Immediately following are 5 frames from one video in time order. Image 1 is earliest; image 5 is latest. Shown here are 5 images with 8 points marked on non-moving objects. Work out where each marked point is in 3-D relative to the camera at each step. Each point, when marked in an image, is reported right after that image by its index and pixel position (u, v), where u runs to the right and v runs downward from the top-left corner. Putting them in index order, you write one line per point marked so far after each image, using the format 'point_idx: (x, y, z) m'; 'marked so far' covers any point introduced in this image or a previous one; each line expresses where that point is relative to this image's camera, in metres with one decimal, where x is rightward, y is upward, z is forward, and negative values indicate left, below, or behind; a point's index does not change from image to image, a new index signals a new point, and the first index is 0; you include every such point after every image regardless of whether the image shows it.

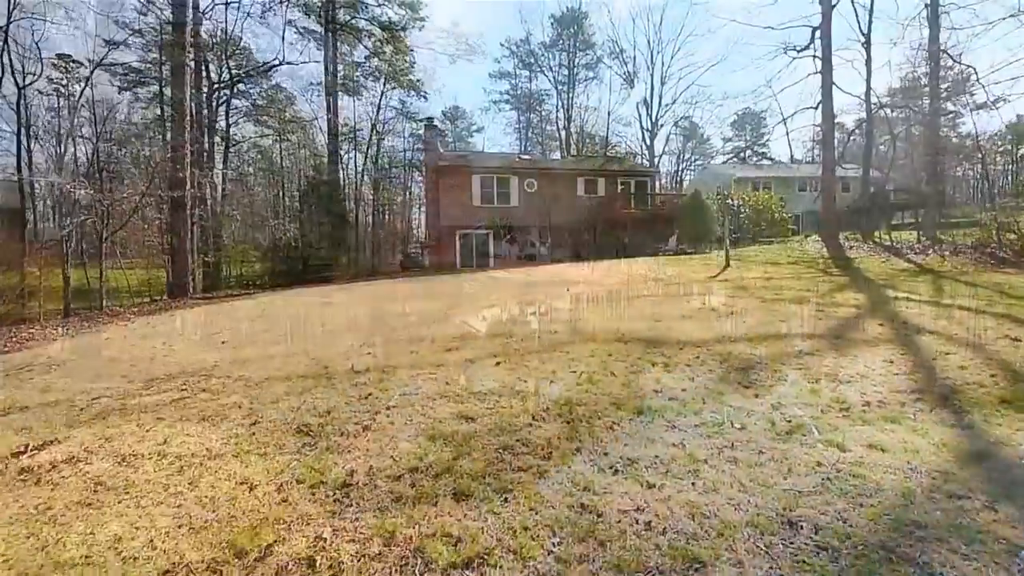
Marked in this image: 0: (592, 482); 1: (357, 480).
0: (+0.5, -1.2, +2.9) m
1: (-1.0, -1.3, +3.1) m
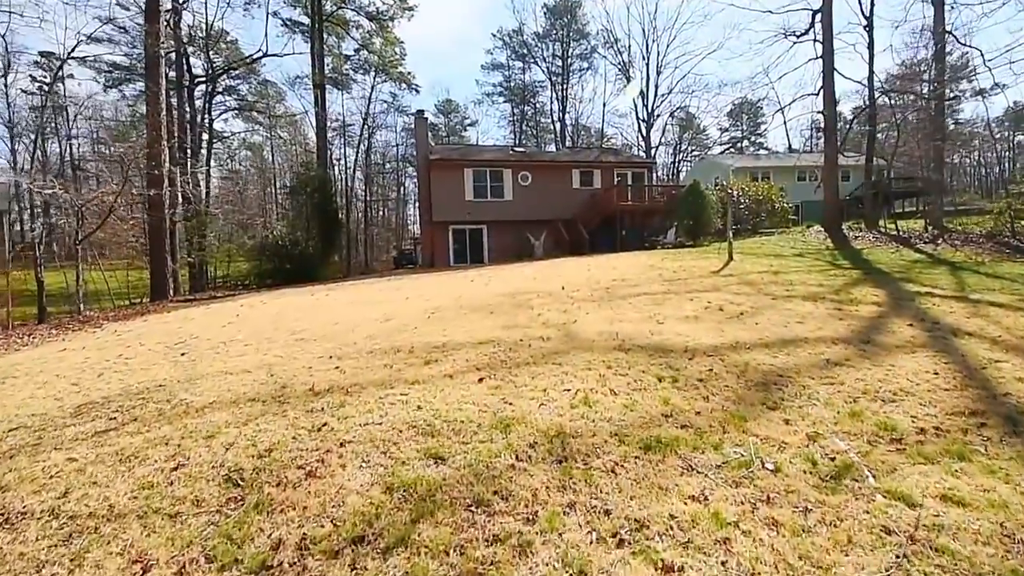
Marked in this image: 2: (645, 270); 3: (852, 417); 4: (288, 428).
0: (+0.4, -1.3, +2.2) m
1: (-1.2, -1.4, +2.4) m
2: (+3.5, +0.5, +12.0) m
3: (+2.6, -1.0, +3.5) m
4: (-1.8, -1.1, +3.7) m
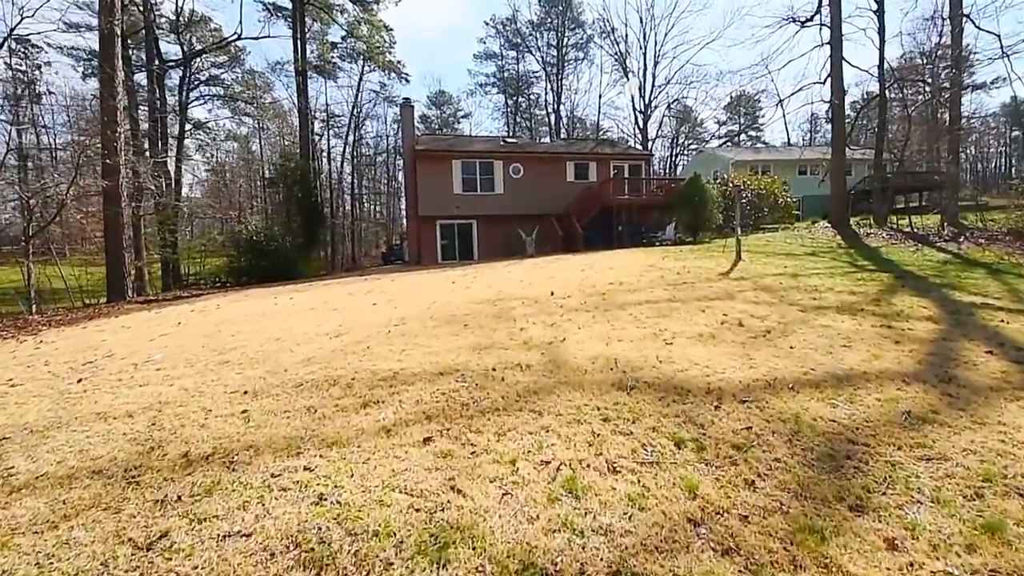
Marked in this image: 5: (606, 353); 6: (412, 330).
0: (+0.1, -1.5, +0.9) m
1: (-1.4, -1.6, +1.0) m
2: (+3.1, +0.4, +10.7) m
3: (+2.3, -1.2, +2.2) m
4: (-2.1, -1.3, +2.4) m
5: (+1.0, -0.7, +5.1) m
6: (-1.4, -0.6, +6.6) m
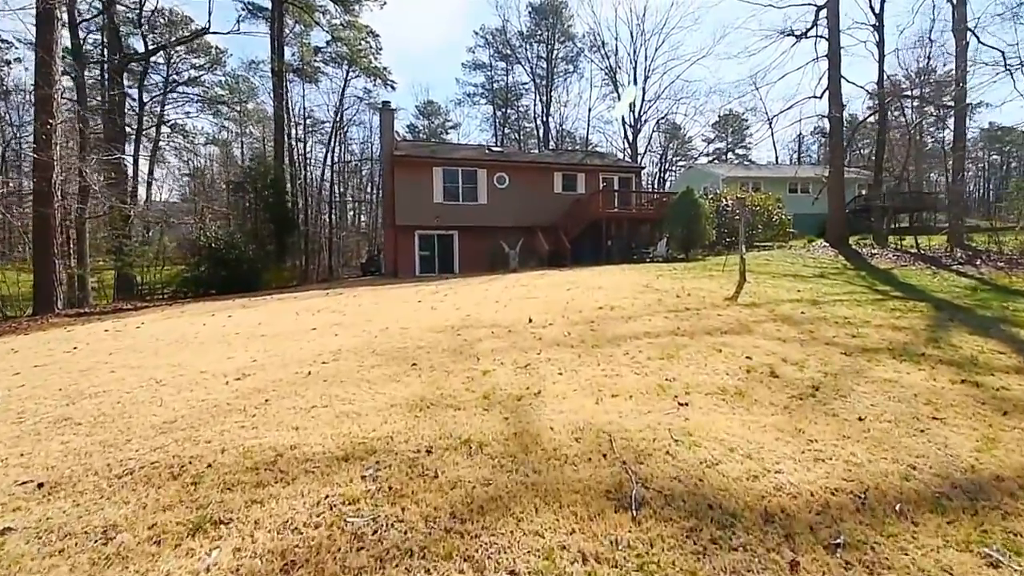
0: (-0.2, -1.7, -0.7) m
1: (-1.7, -1.7, -0.6) m
2: (+2.6, -0.1, +9.2) m
3: (+1.9, -1.4, +0.7) m
4: (-2.4, -1.5, +0.8) m
5: (+0.6, -1.0, +3.5) m
6: (-1.9, -0.9, +5.0) m
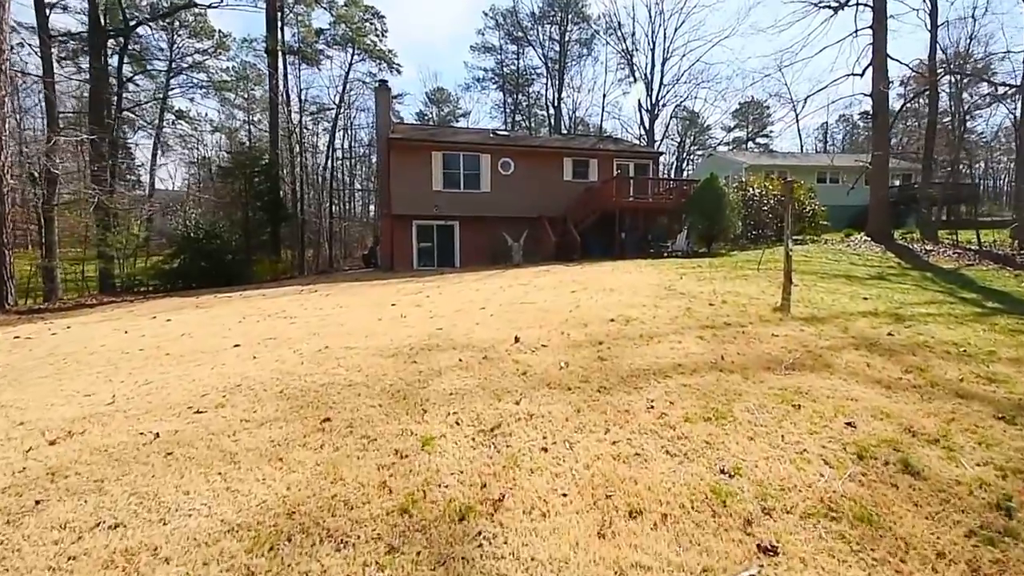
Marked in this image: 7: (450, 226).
0: (-0.6, -1.9, -2.5) m
1: (-2.2, -2.0, -2.3) m
2: (+2.4, -0.2, +7.3) m
3: (+1.5, -1.7, -1.2) m
4: (-2.8, -1.7, -0.9) m
5: (+0.3, -1.2, +1.7) m
6: (-2.2, -1.0, +3.3) m
7: (-2.7, +2.7, +19.4) m
